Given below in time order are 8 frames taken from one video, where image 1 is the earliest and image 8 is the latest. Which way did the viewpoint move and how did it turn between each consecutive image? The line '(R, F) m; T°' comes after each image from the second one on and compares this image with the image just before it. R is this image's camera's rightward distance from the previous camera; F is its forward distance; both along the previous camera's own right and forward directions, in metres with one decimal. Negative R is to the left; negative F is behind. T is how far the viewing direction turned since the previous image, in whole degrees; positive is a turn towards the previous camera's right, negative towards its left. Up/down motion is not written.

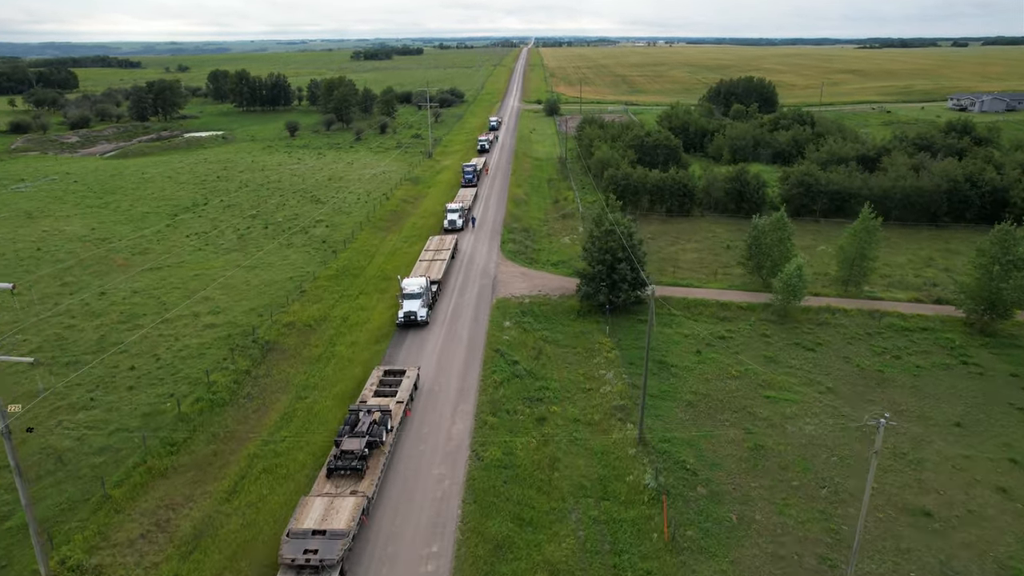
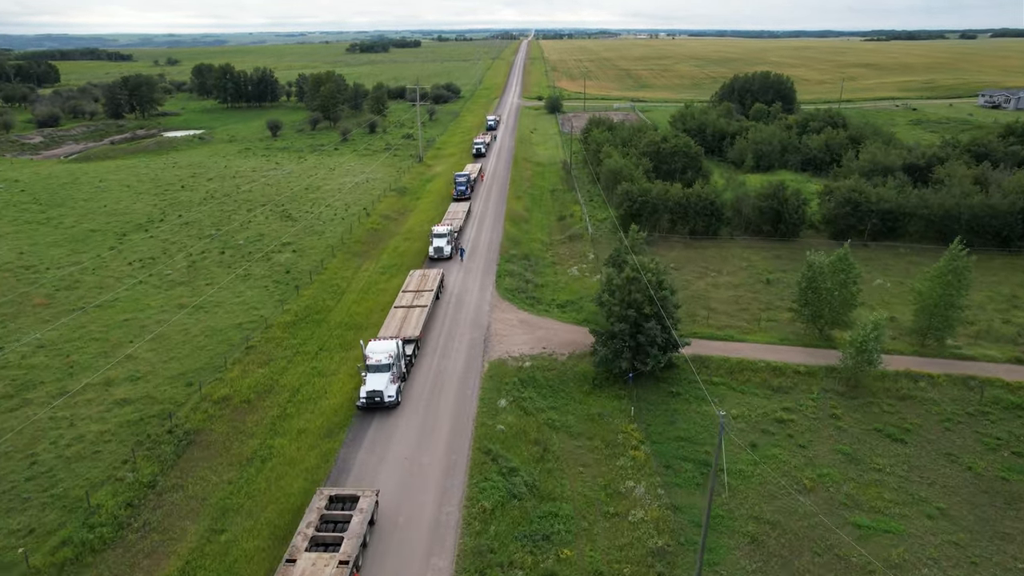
(+0.2, +9.0) m; 0°
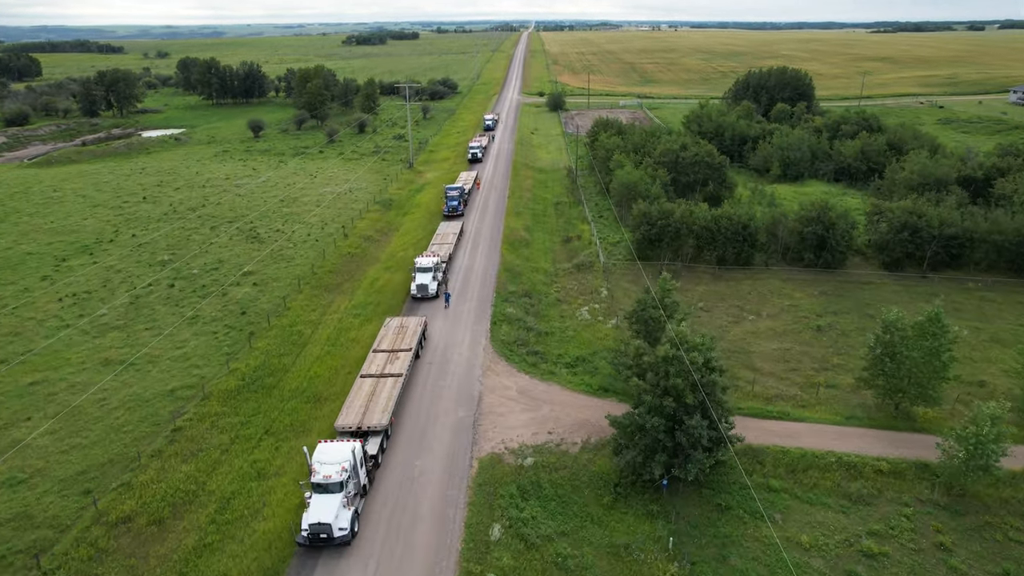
(+0.1, +8.0) m; 0°
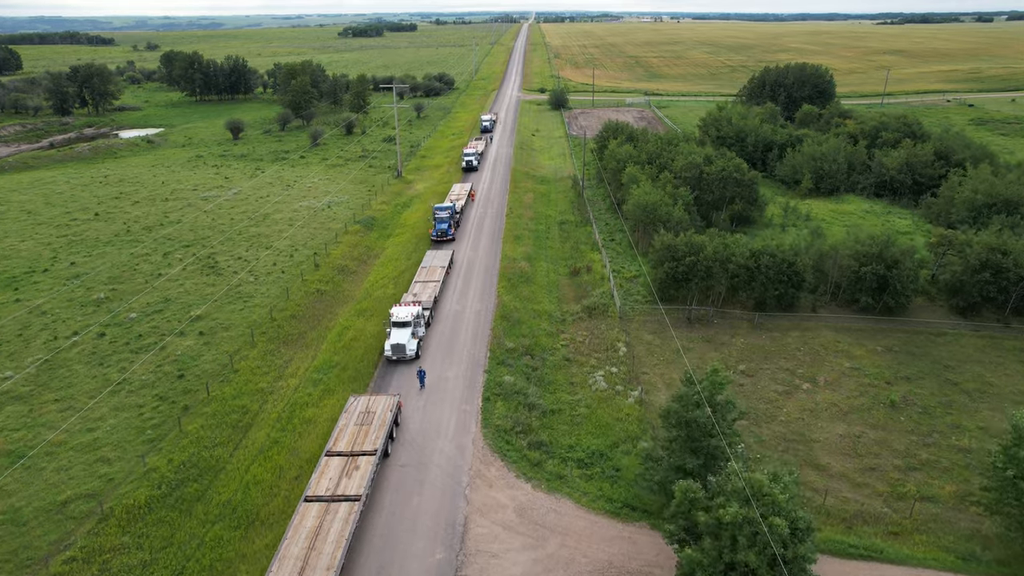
(+0.1, +7.9) m; 0°
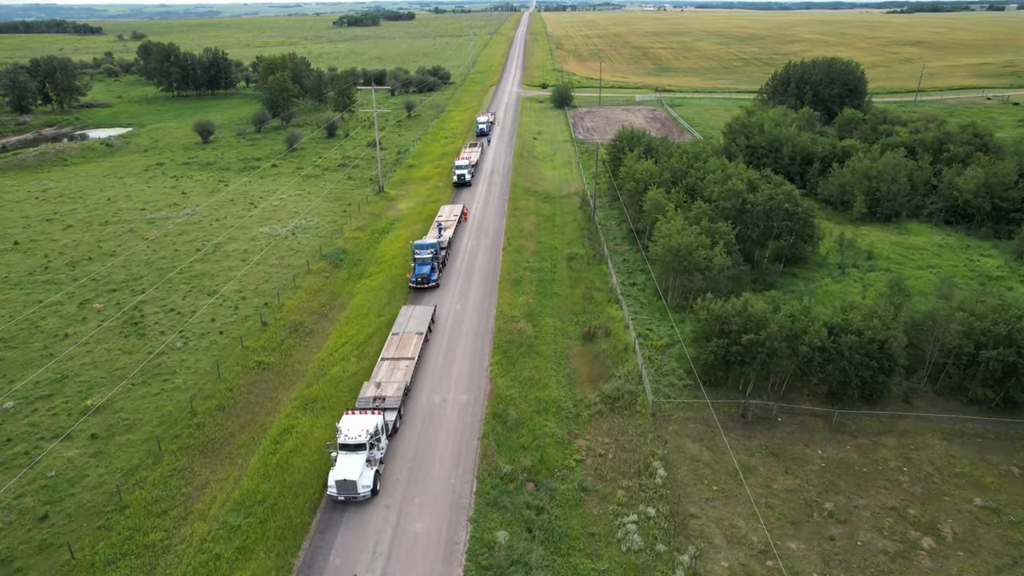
(+0.2, +10.0) m; 0°
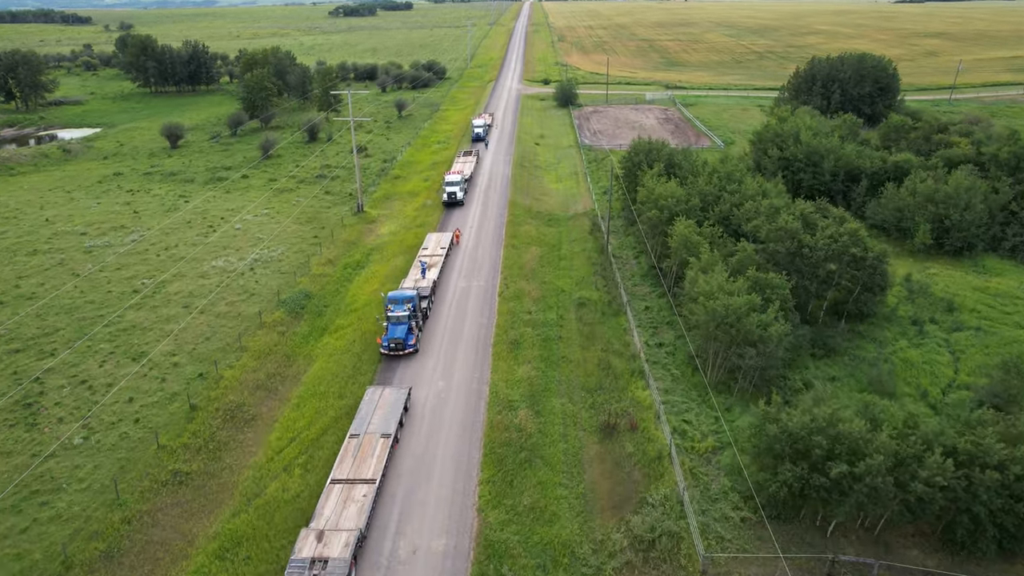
(+0.2, +8.6) m; 0°
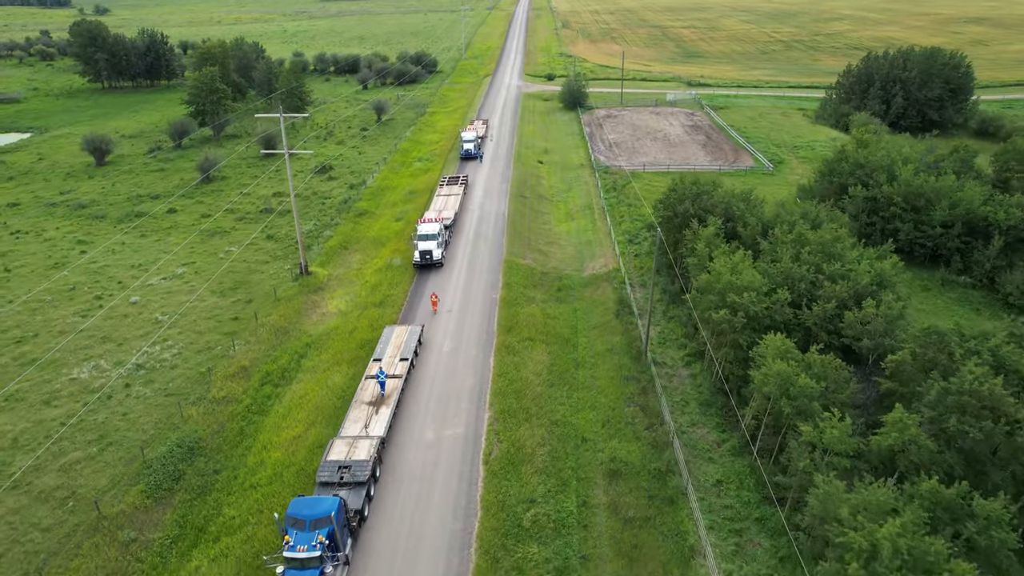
(+0.3, +15.0) m; 0°
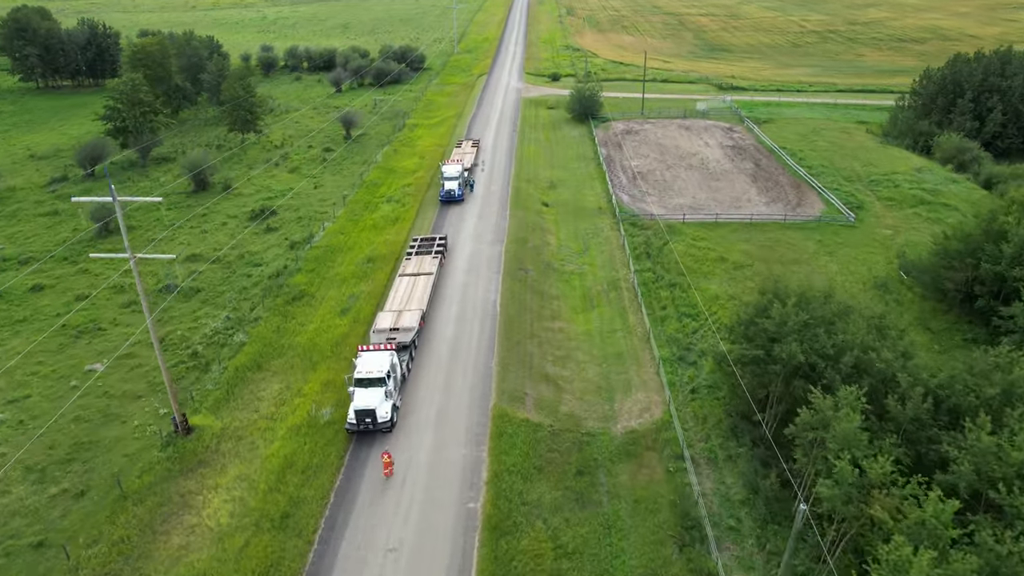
(+0.4, +15.8) m; 0°
